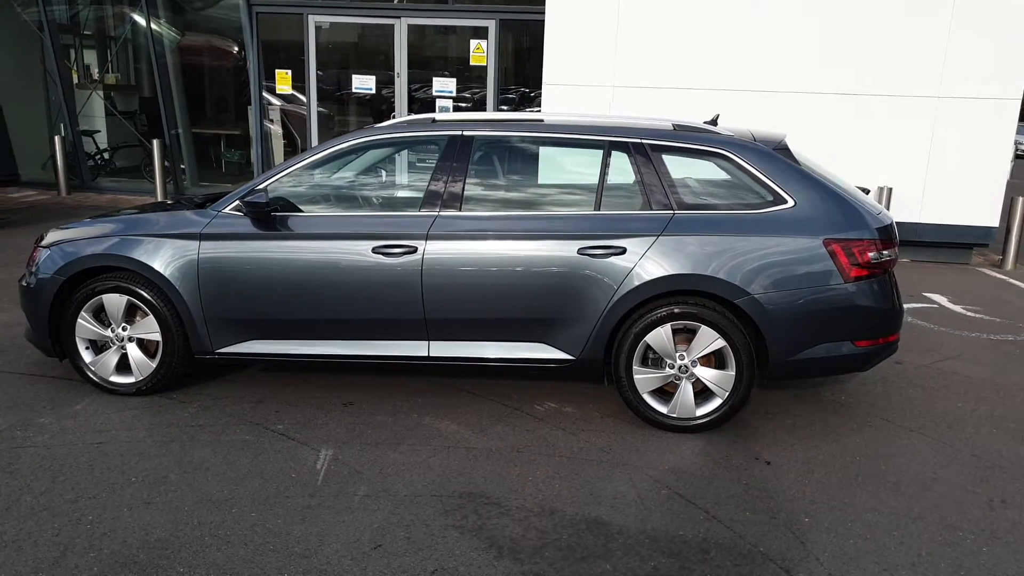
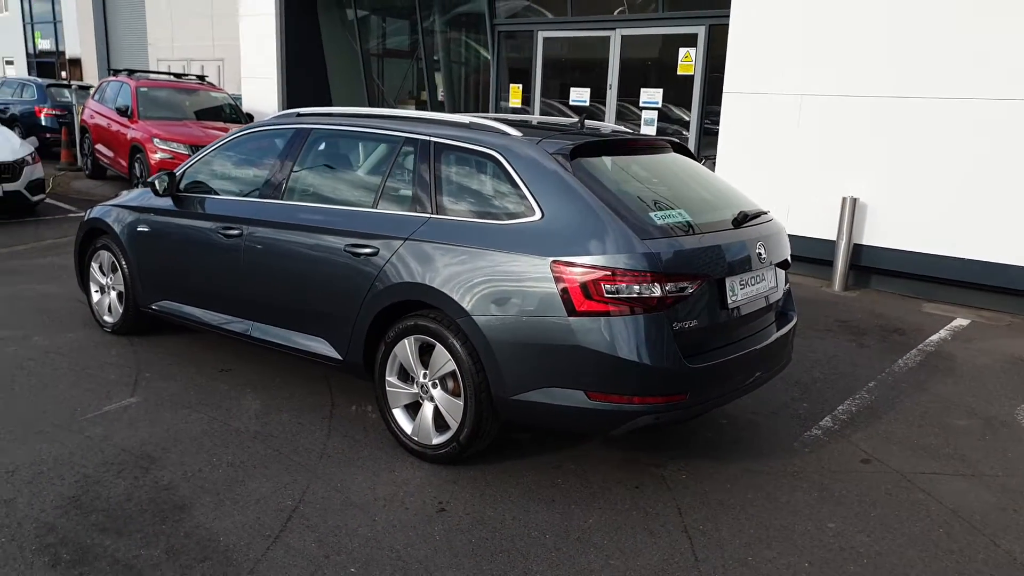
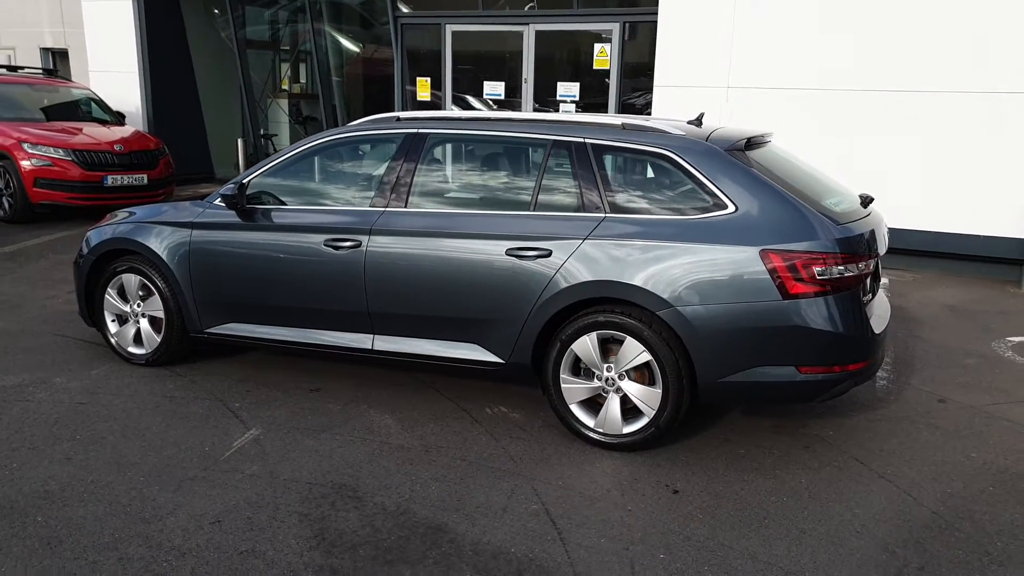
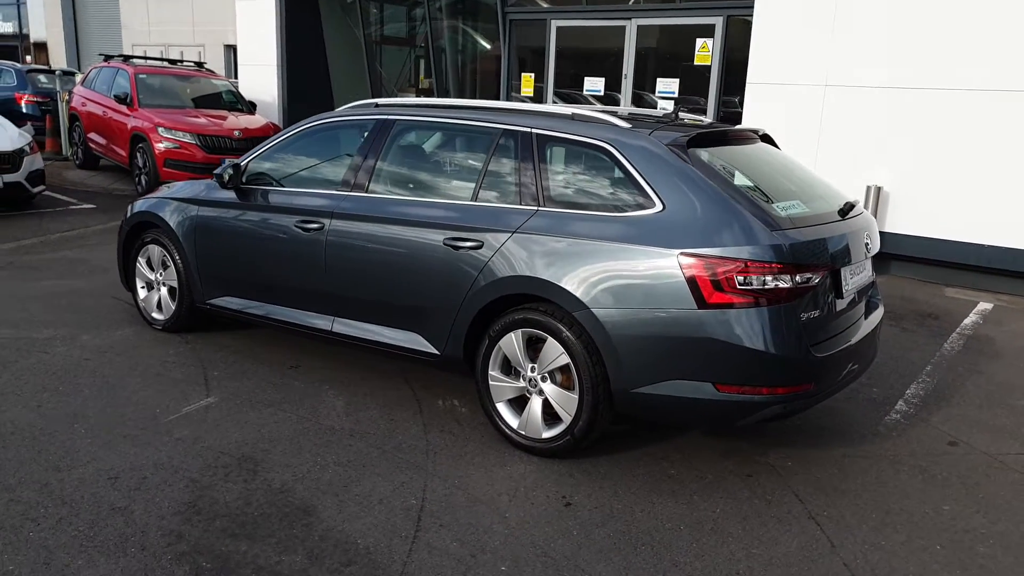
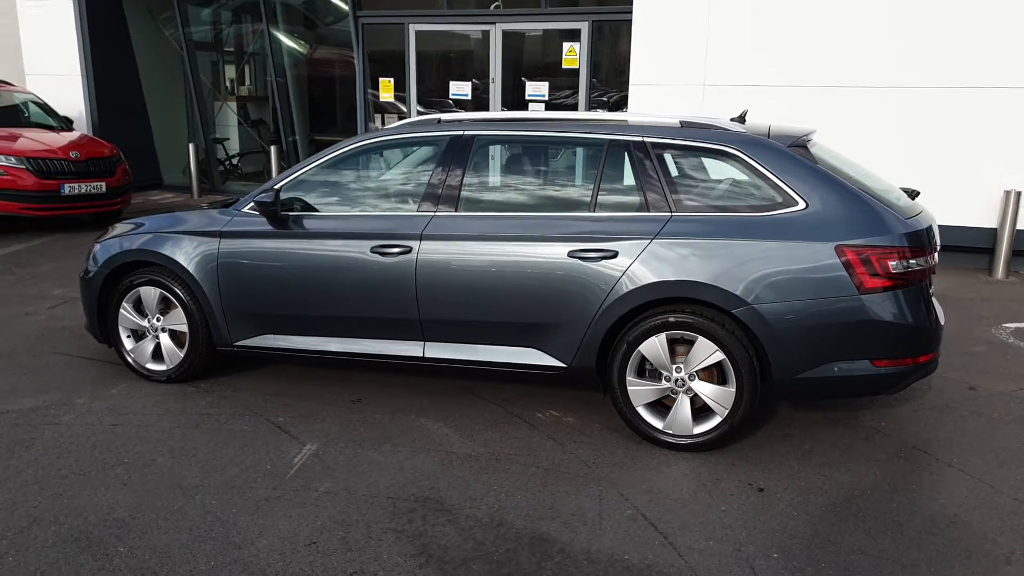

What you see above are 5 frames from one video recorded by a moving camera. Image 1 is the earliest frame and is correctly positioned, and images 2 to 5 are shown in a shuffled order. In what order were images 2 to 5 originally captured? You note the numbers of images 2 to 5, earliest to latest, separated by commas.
5, 3, 4, 2
